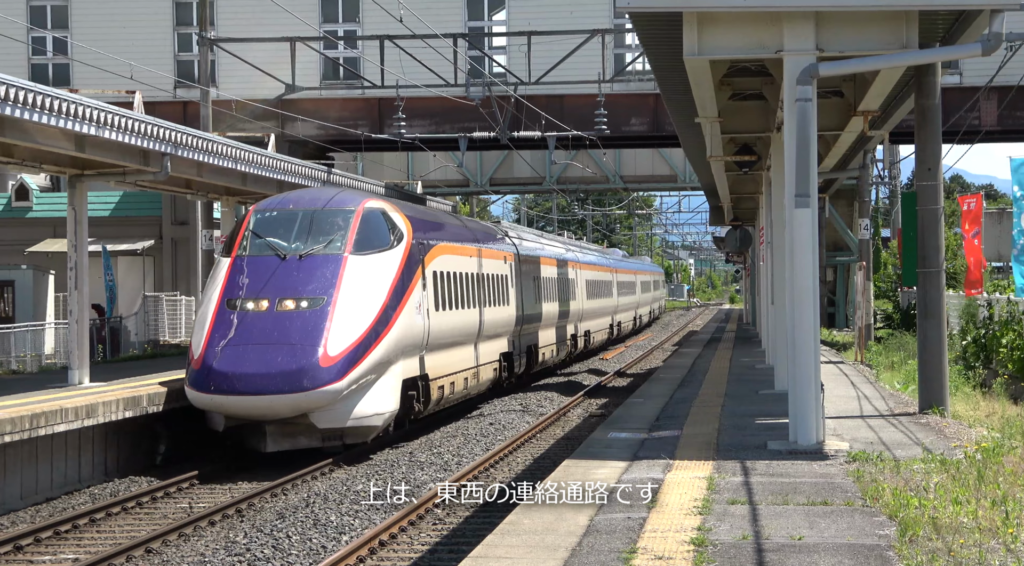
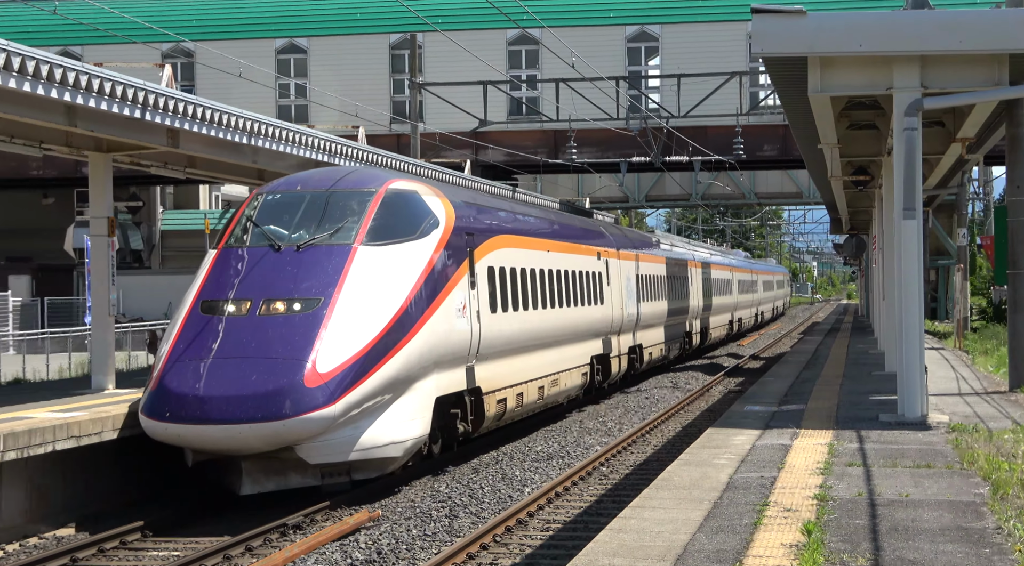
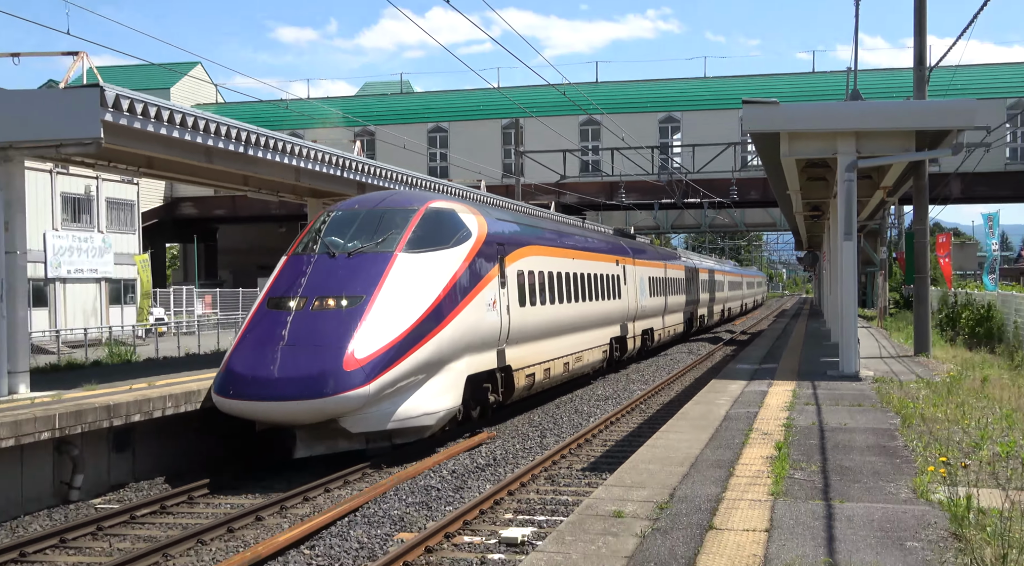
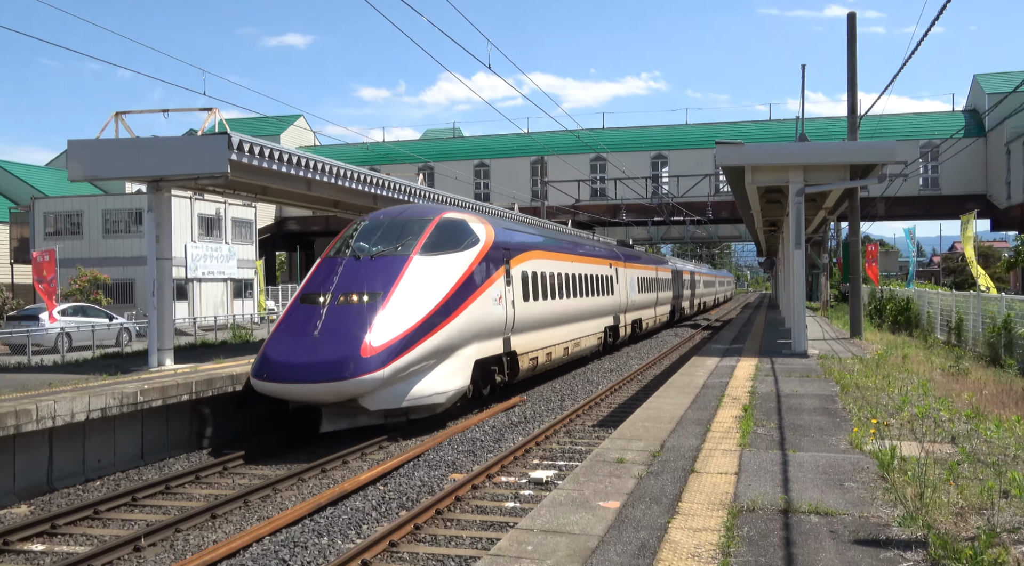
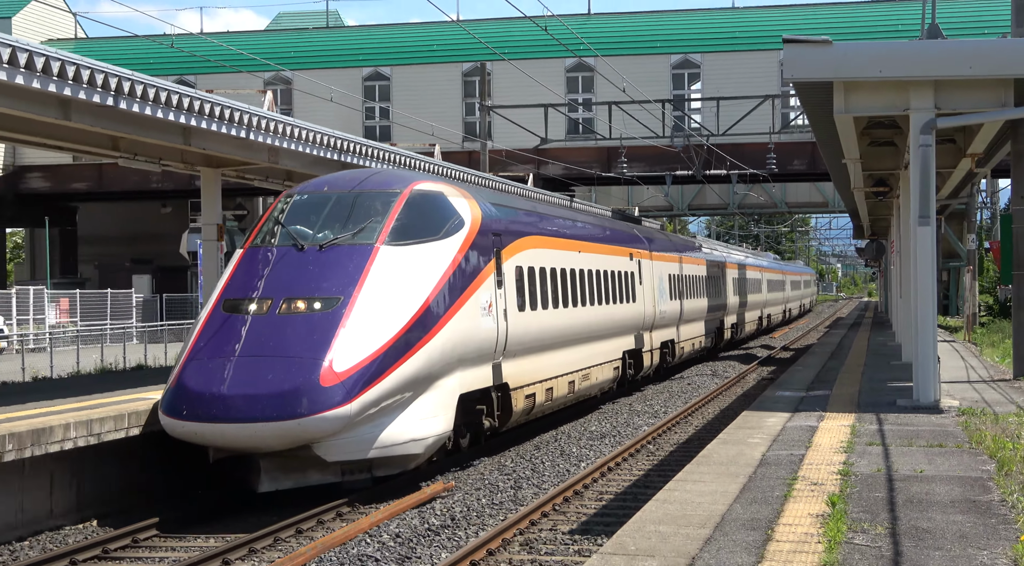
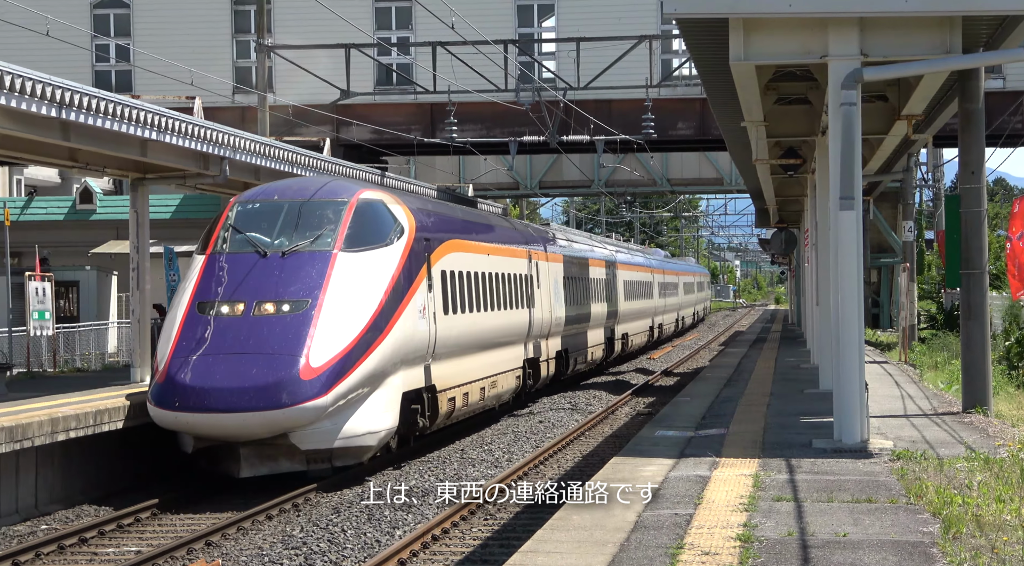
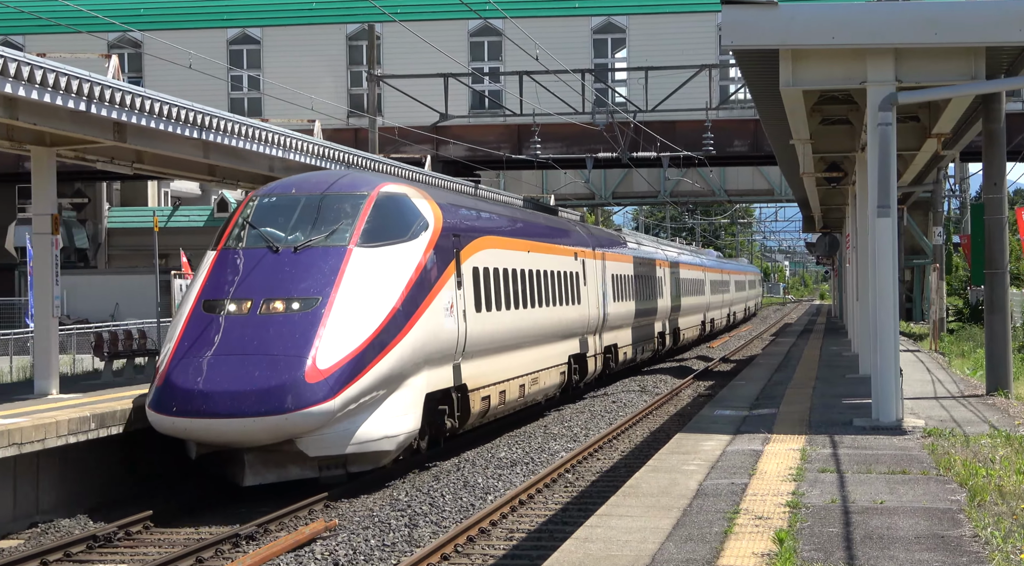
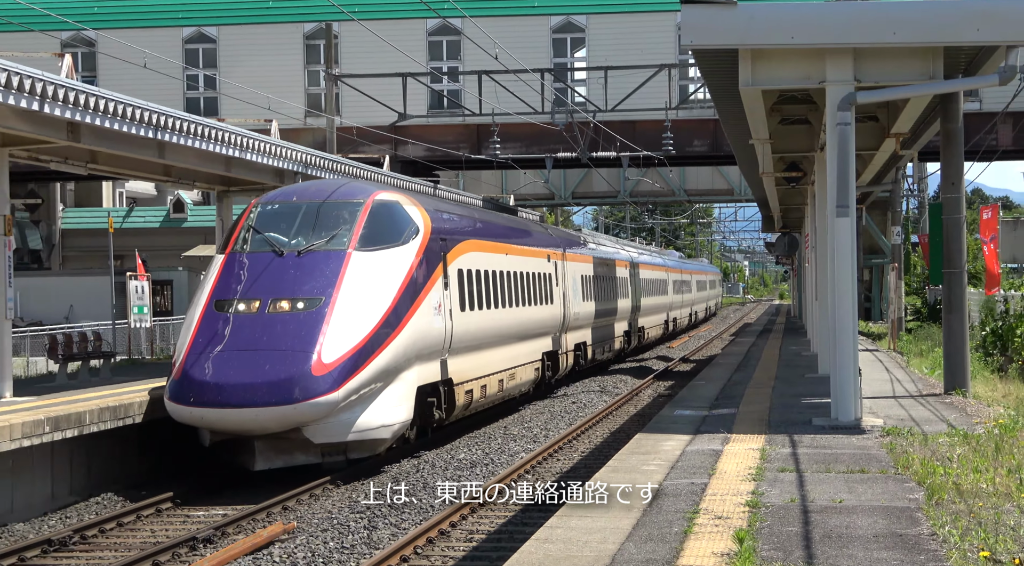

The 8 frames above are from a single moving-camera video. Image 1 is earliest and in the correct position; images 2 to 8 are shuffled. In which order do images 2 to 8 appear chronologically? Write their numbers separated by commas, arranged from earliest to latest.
6, 8, 7, 2, 5, 3, 4
